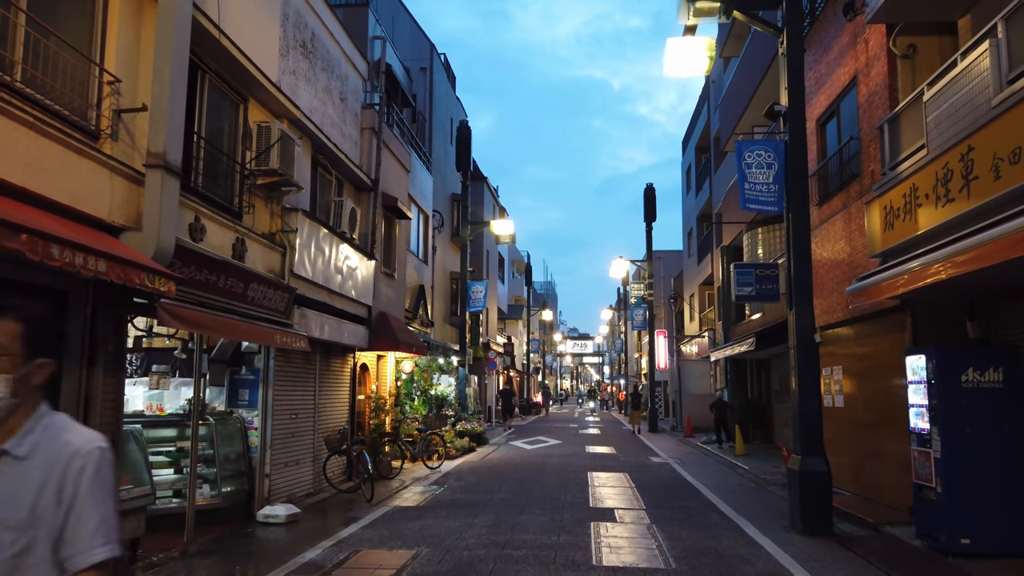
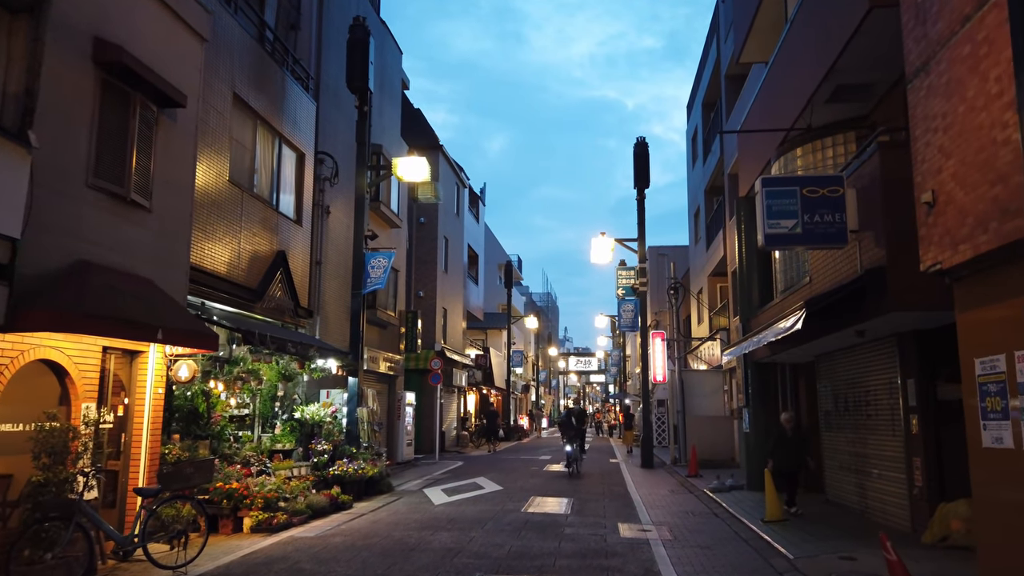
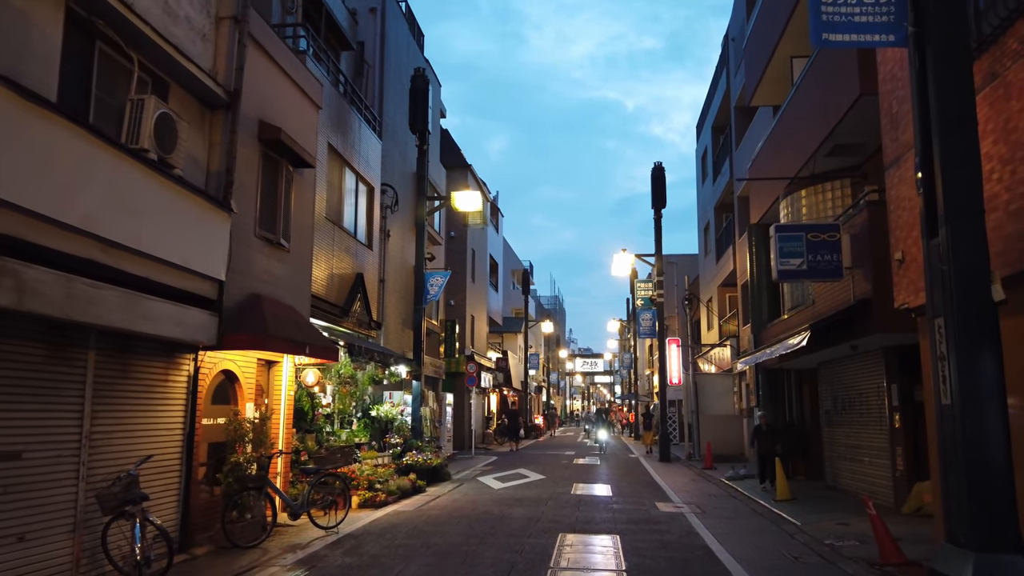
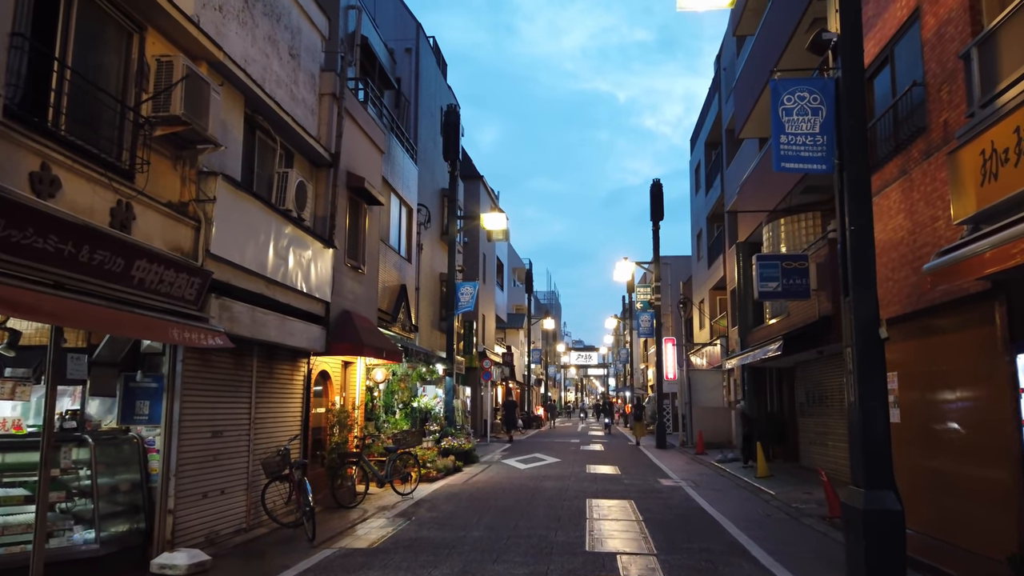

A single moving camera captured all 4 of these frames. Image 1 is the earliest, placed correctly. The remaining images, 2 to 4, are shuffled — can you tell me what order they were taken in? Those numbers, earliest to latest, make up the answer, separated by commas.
4, 3, 2
